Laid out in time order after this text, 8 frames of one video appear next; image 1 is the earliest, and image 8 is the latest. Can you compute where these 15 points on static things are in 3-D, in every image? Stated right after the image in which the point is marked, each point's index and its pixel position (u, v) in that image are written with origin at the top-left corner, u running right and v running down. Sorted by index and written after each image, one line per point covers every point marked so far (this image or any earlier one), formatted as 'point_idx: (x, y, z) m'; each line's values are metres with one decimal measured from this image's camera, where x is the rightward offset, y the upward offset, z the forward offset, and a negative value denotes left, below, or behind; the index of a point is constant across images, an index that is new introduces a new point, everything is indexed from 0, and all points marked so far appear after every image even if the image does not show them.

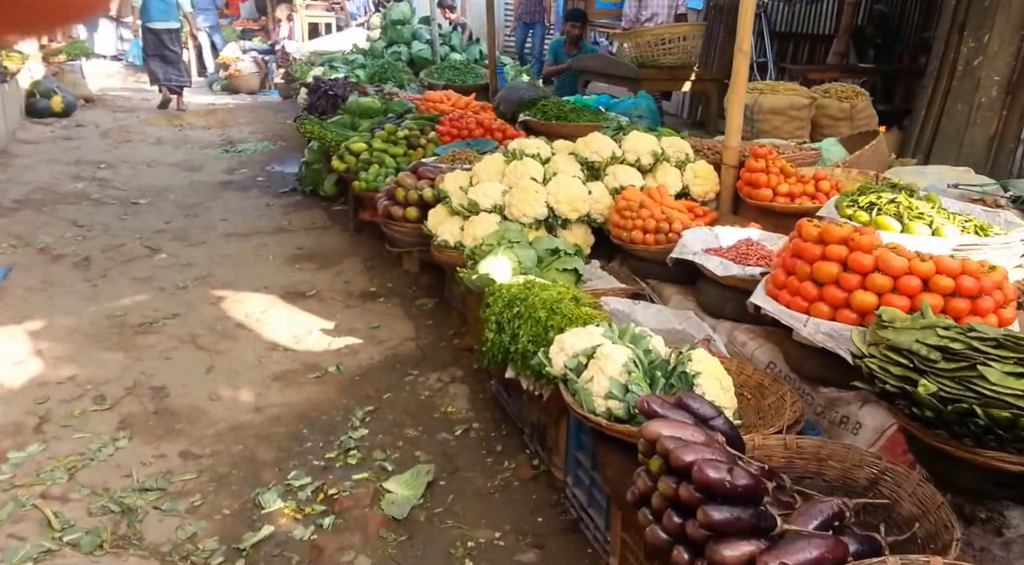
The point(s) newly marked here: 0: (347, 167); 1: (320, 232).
0: (-1.2, +0.8, +5.6) m
1: (-1.4, +0.4, +5.9) m
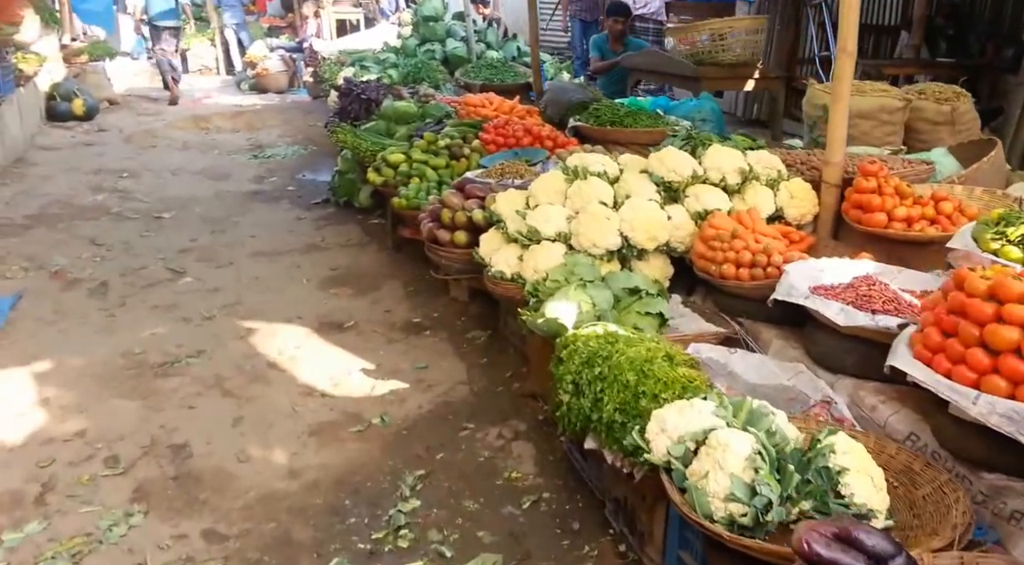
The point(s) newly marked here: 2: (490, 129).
0: (-0.8, +0.7, +5.1) m
1: (-1.1, +0.2, +5.4) m
2: (-0.1, +1.0, +5.4) m
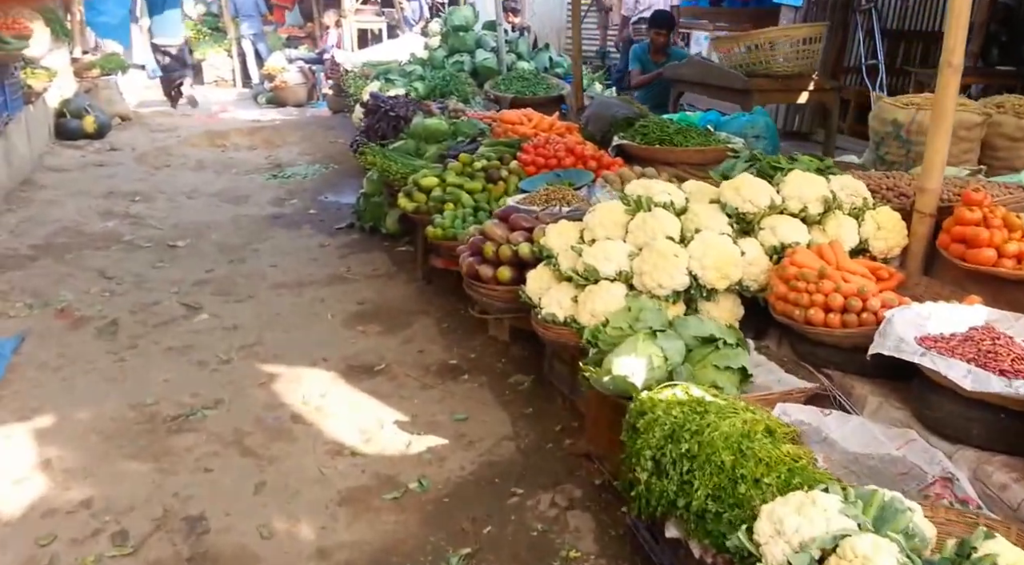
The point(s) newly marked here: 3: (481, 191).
0: (-0.6, +0.5, +4.7) m
1: (-0.8, 0.0, +5.0) m
2: (+0.1, +0.8, +5.0) m
3: (-0.2, +0.5, +4.7) m
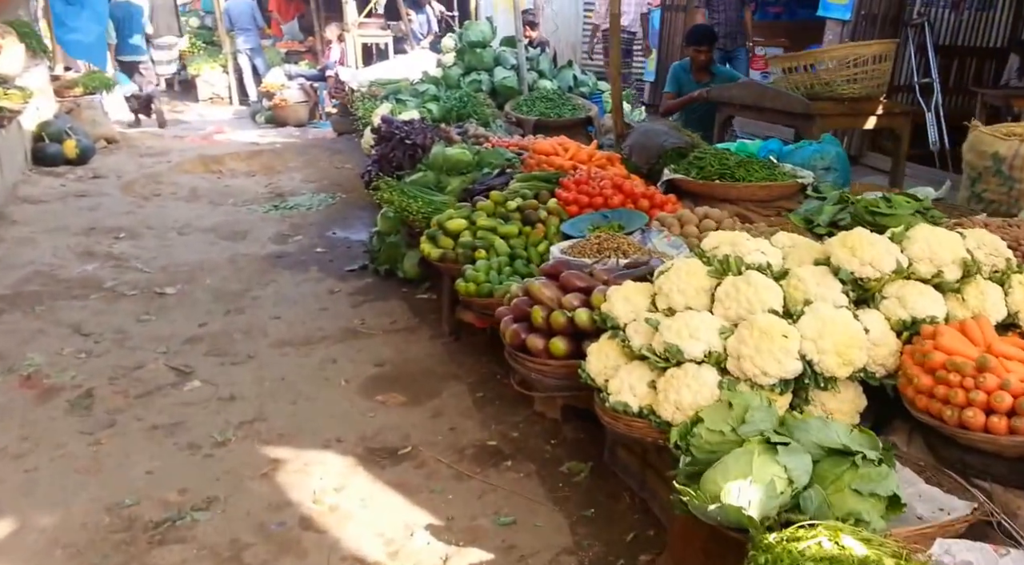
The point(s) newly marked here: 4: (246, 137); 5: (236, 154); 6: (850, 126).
0: (-0.4, +0.2, +4.1) m
1: (-0.6, -0.3, +4.4) m
2: (+0.3, +0.5, +4.3) m
3: (0.0, +0.2, +4.0) m
4: (-3.8, +2.1, +11.5) m
5: (-3.4, +1.6, +9.7) m
6: (+2.2, +1.0, +5.2) m
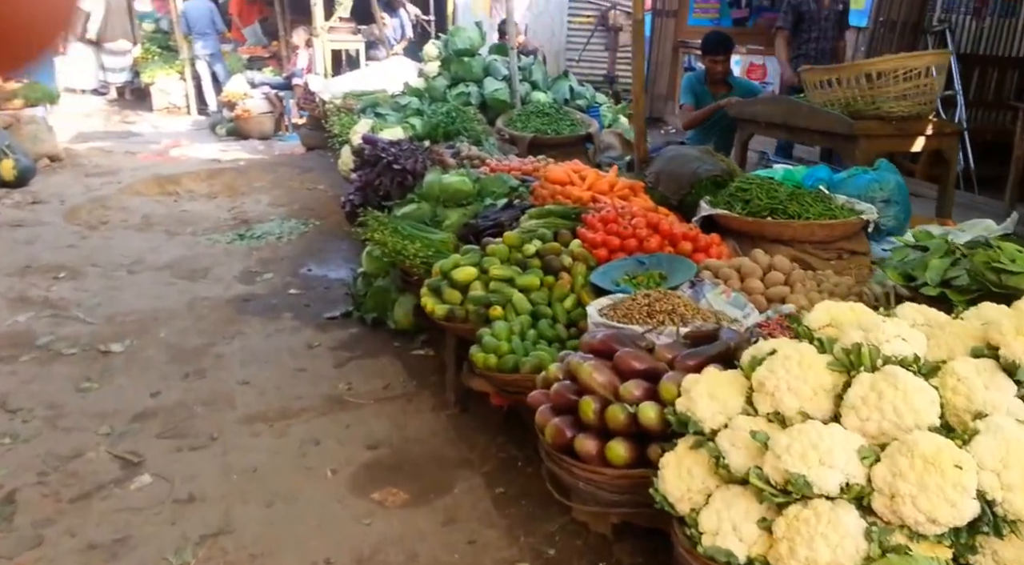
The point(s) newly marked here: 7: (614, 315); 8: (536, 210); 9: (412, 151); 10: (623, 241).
0: (-0.3, -0.1, +3.4) m
1: (-0.5, -0.6, +3.7) m
2: (+0.4, +0.3, +3.6) m
3: (+0.1, 0.0, +3.3) m
4: (-4.1, +1.8, +10.7) m
5: (-3.5, +1.2, +8.8) m
6: (+2.2, +0.8, +4.6) m
7: (+0.4, -0.1, +2.9) m
8: (+0.1, +0.4, +3.9) m
9: (-0.6, +0.8, +5.0) m
10: (+0.5, +0.2, +3.5) m
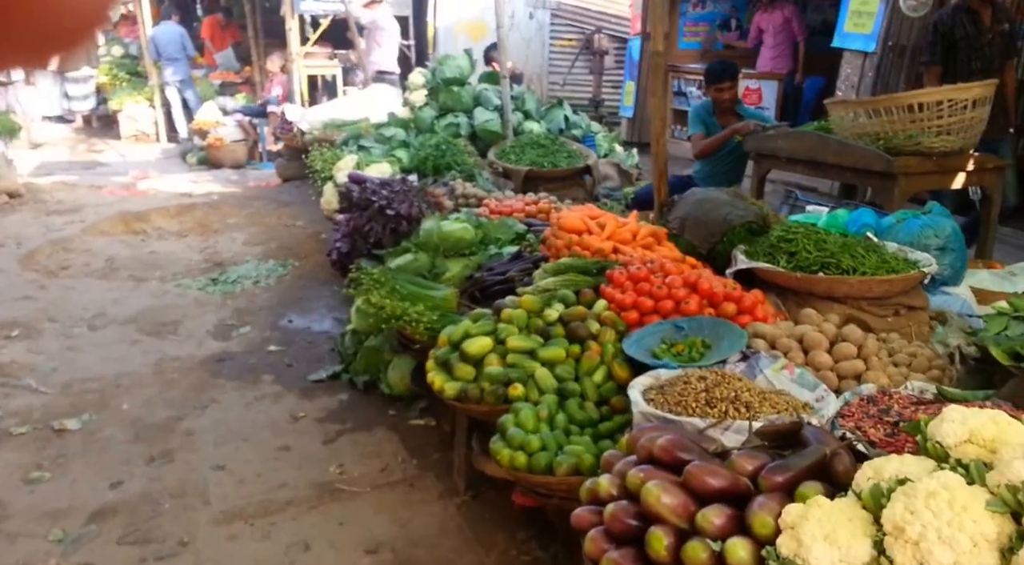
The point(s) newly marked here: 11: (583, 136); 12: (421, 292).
0: (-0.2, -0.4, +2.9) m
1: (-0.4, -0.8, +3.2) m
2: (+0.4, 0.0, +3.2) m
3: (+0.2, -0.3, +2.9) m
4: (-4.3, +1.3, +10.1) m
5: (-3.6, +0.8, +8.3) m
6: (+2.2, +0.5, +4.2) m
7: (+0.5, -0.4, +2.5) m
8: (+0.2, +0.1, +3.5) m
9: (-0.6, +0.5, +4.5) m
10: (+0.6, -0.1, +3.1) m
11: (+0.7, +1.4, +7.6) m
12: (-0.4, -0.1, +3.5) m
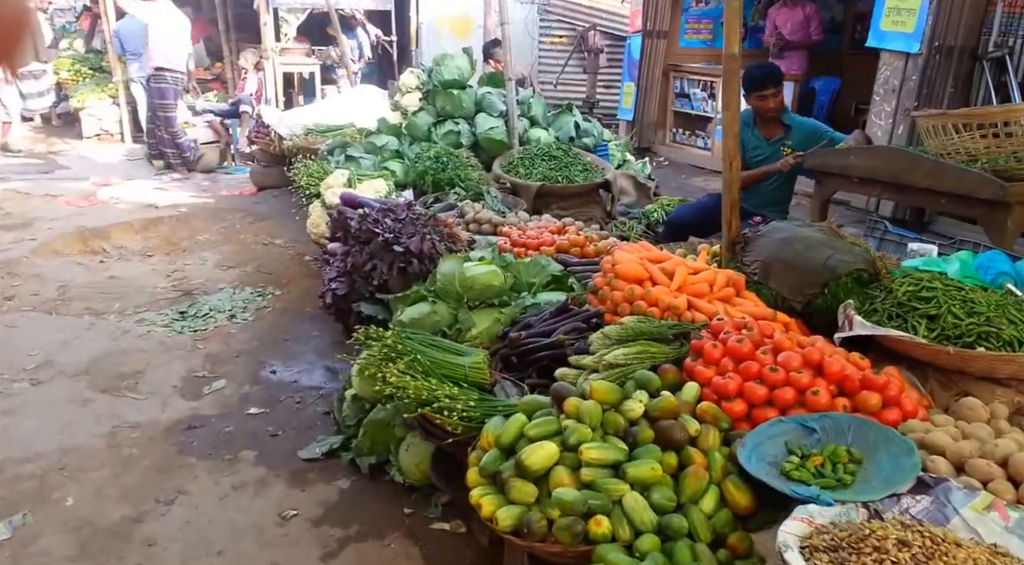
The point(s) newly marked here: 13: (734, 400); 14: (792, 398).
0: (0.0, -0.6, +2.2) m
1: (-0.2, -1.1, +2.4) m
2: (+0.6, -0.2, +2.5) m
3: (+0.4, -0.5, +2.1) m
4: (-4.3, +1.0, +9.2) m
5: (-3.6, +0.5, +7.4) m
6: (+2.4, +0.3, +3.5) m
7: (+0.7, -0.6, +1.7) m
8: (+0.4, -0.2, +2.7) m
9: (-0.5, +0.3, +3.7) m
10: (+0.8, -0.3, +2.4) m
11: (+0.7, +1.2, +6.8) m
12: (-0.2, -0.3, +2.8) m
13: (+0.7, -0.4, +2.4) m
14: (+0.8, -0.3, +2.3) m
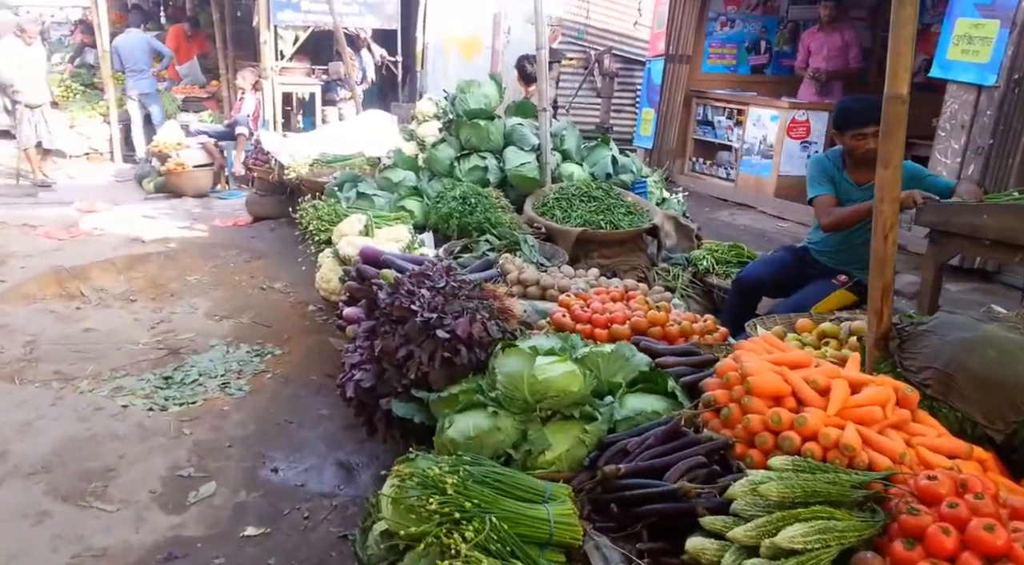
0: (+0.3, -0.9, +1.4) m
1: (0.0, -1.4, +1.6) m
2: (+0.9, -0.6, +1.7) m
3: (+0.7, -0.8, +1.3) m
4: (-4.1, +0.6, +8.4) m
5: (-3.4, +0.2, +6.6) m
6: (+2.7, -0.1, +2.8) m
7: (+1.0, -0.9, +0.9) m
8: (+0.6, -0.5, +1.9) m
9: (-0.2, -0.1, +2.9) m
10: (+1.0, -0.6, +1.6) m
11: (+1.0, +0.8, +6.1) m
12: (0.0, -0.6, +2.0) m
13: (+0.9, -0.7, +1.6) m
14: (+1.1, -0.7, +1.6) m
